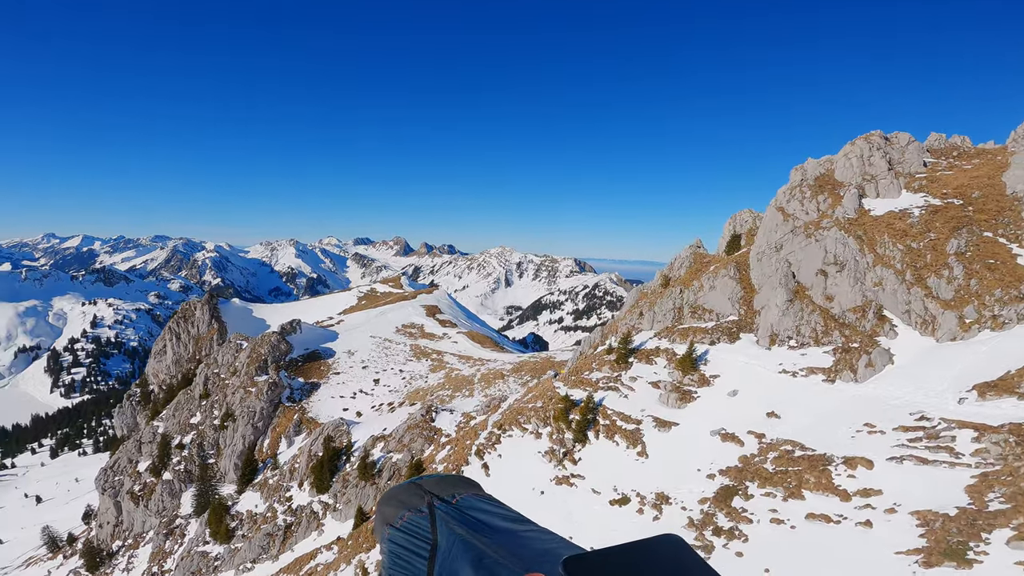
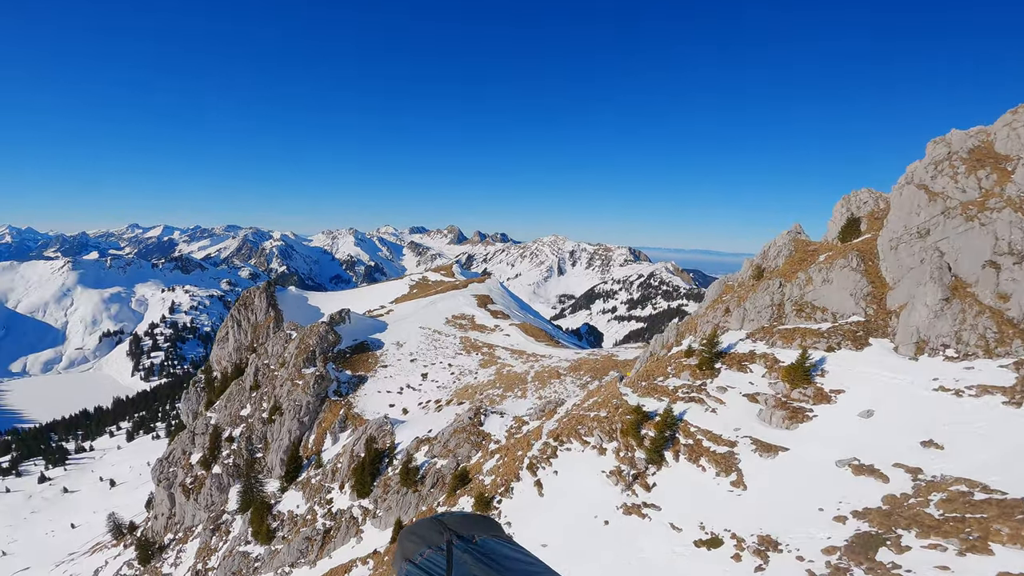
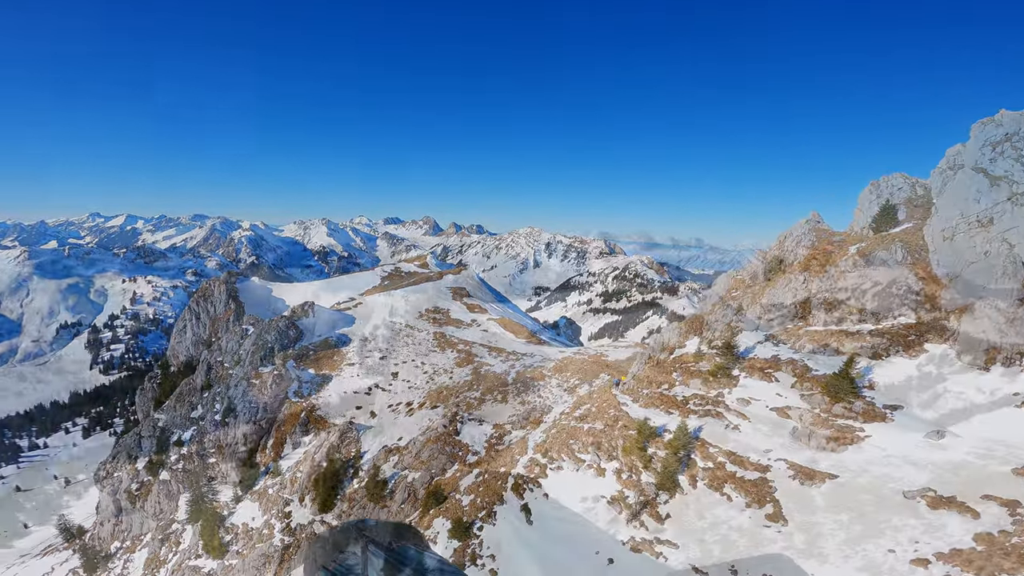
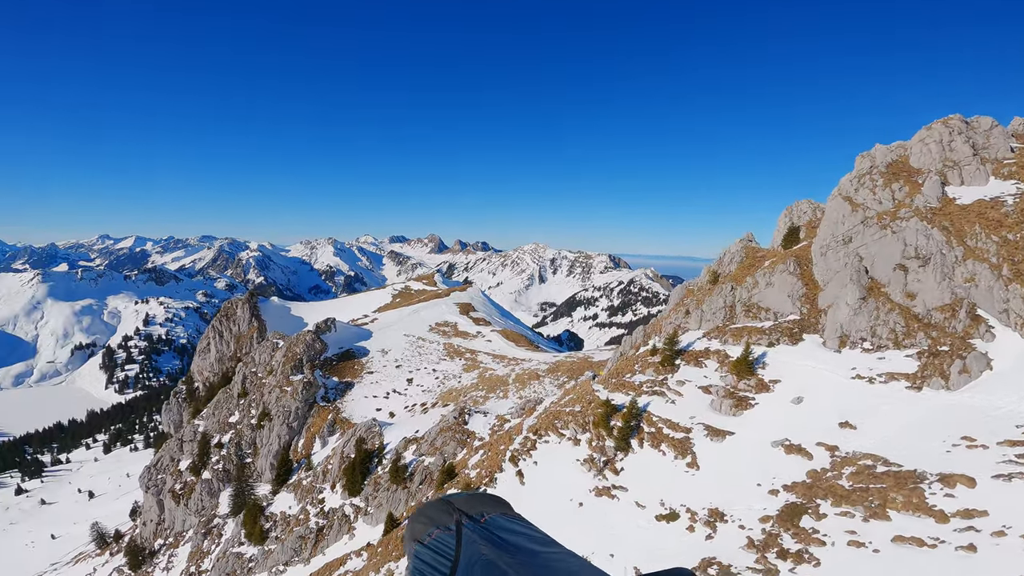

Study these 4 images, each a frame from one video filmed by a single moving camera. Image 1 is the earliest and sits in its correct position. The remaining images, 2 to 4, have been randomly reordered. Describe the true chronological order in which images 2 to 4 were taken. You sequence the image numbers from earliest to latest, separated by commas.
4, 2, 3
